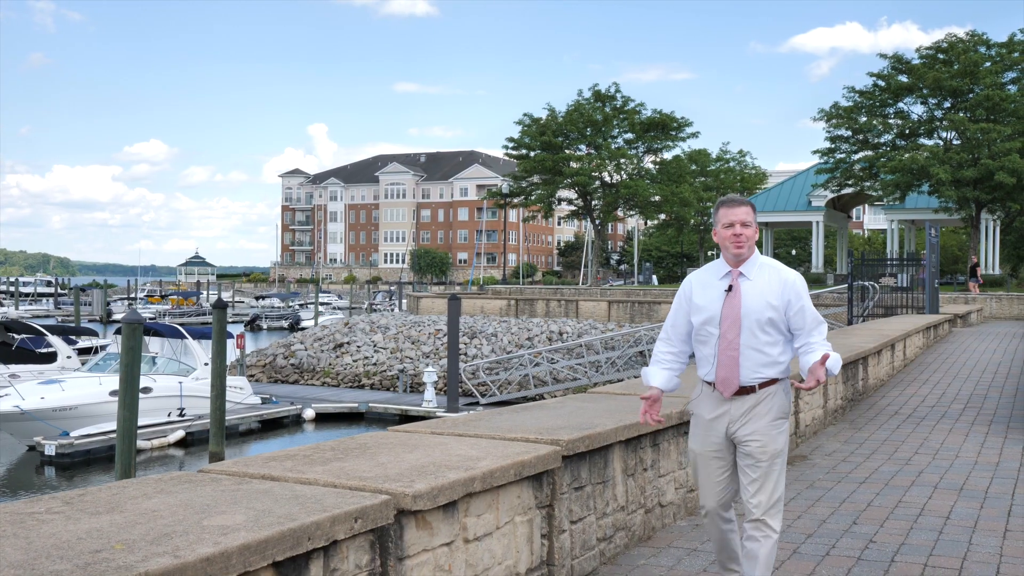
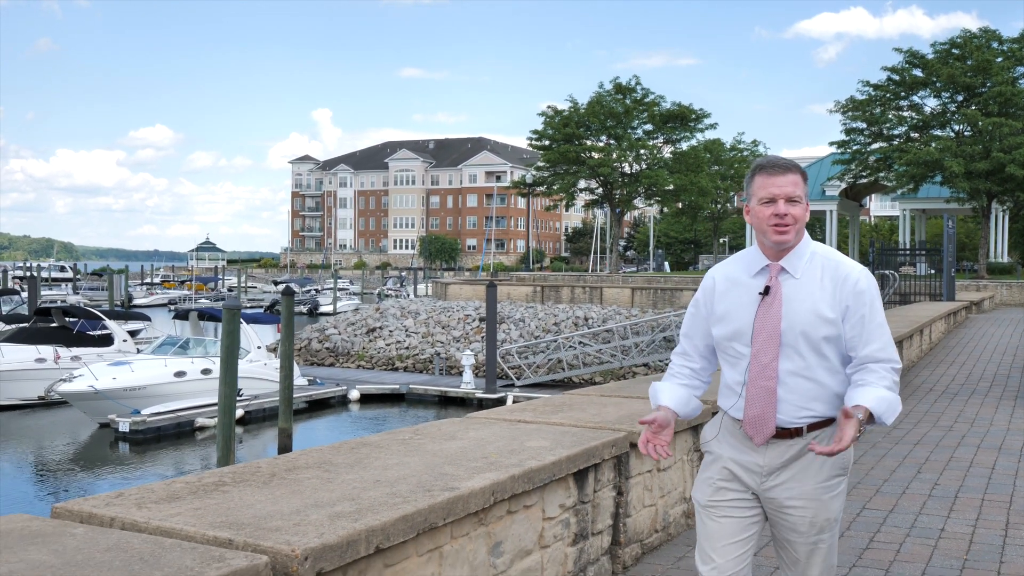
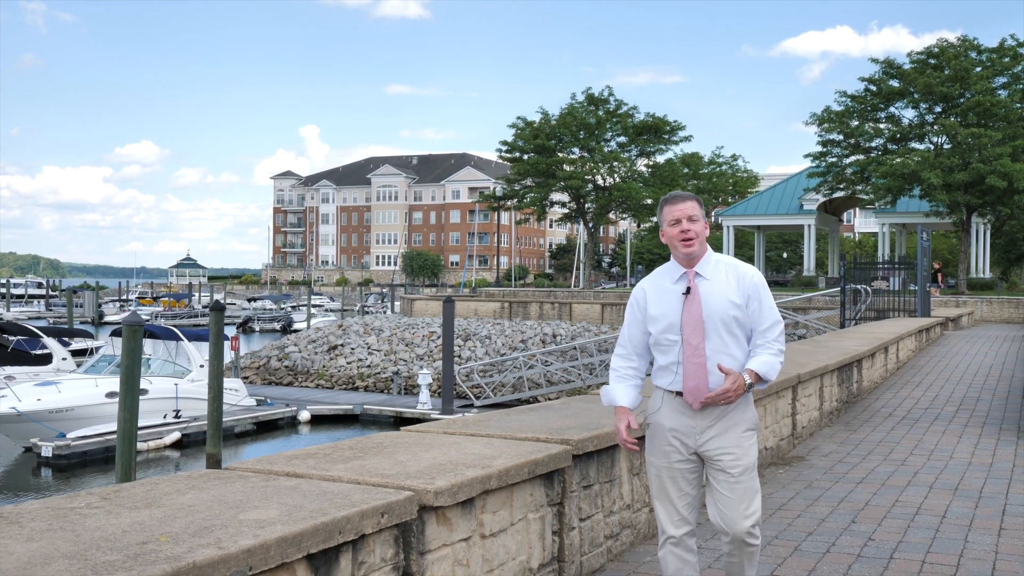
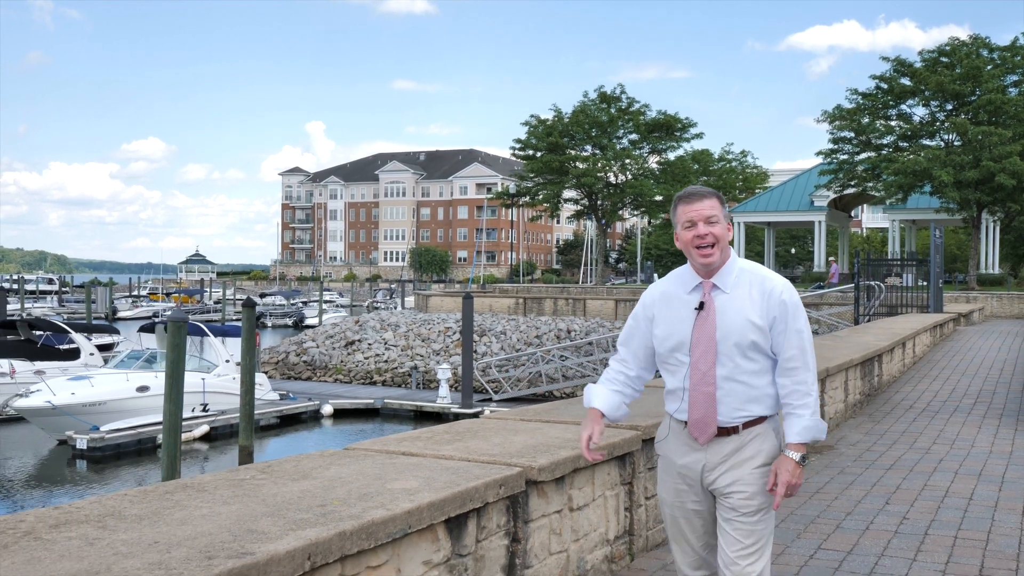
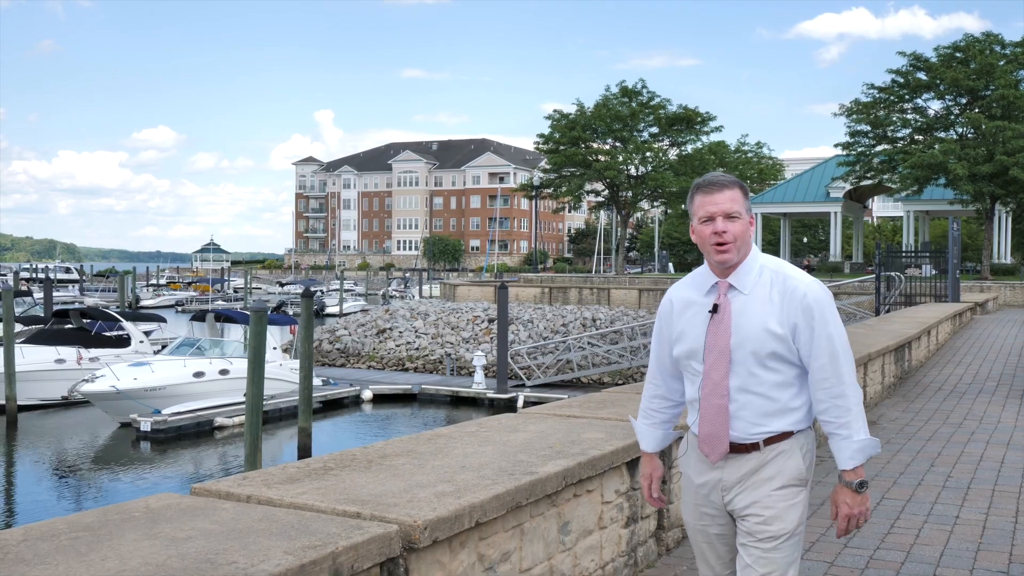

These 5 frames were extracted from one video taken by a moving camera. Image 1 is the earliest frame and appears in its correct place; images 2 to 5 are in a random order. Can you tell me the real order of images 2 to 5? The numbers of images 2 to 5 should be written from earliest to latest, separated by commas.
3, 4, 2, 5
